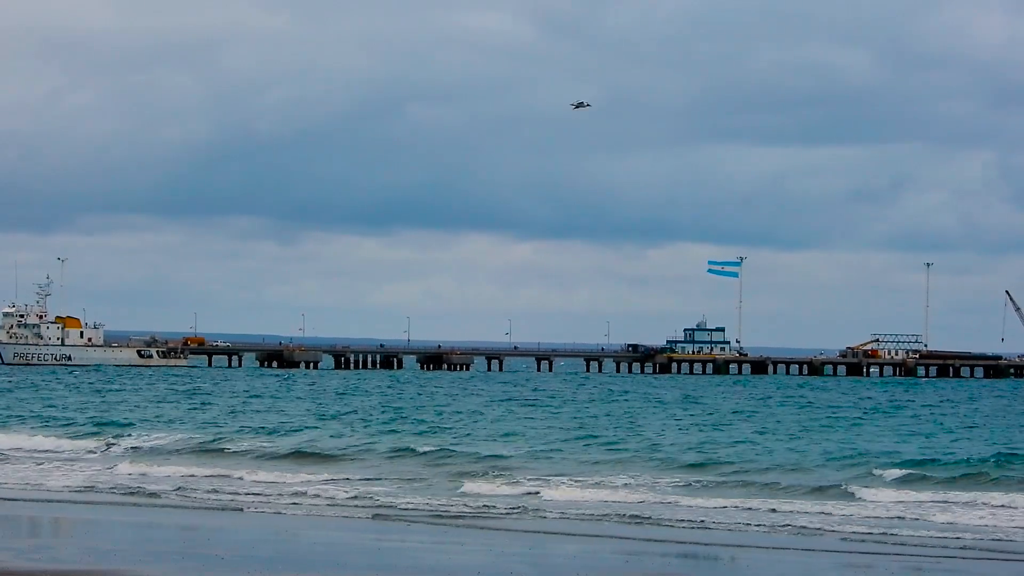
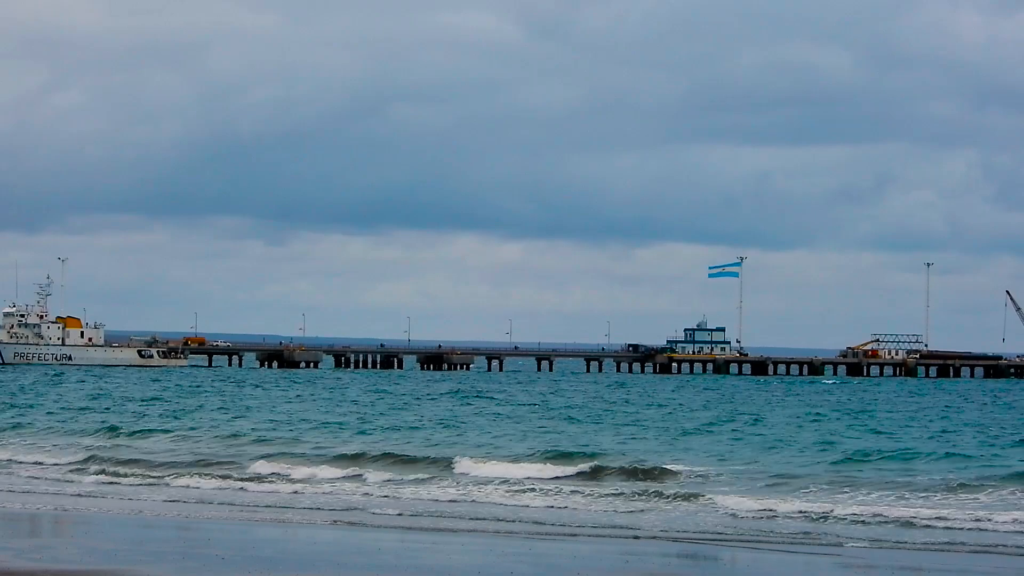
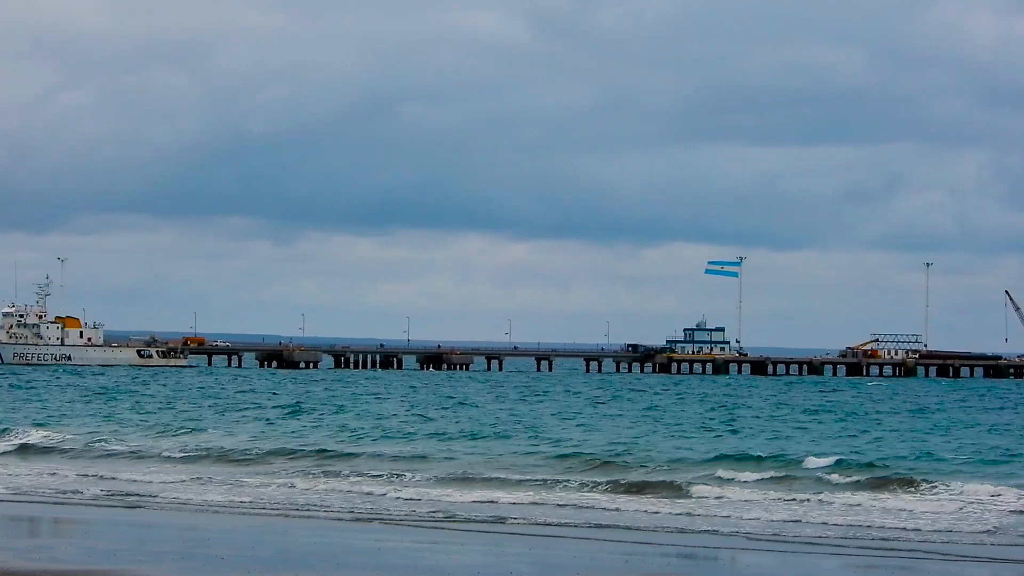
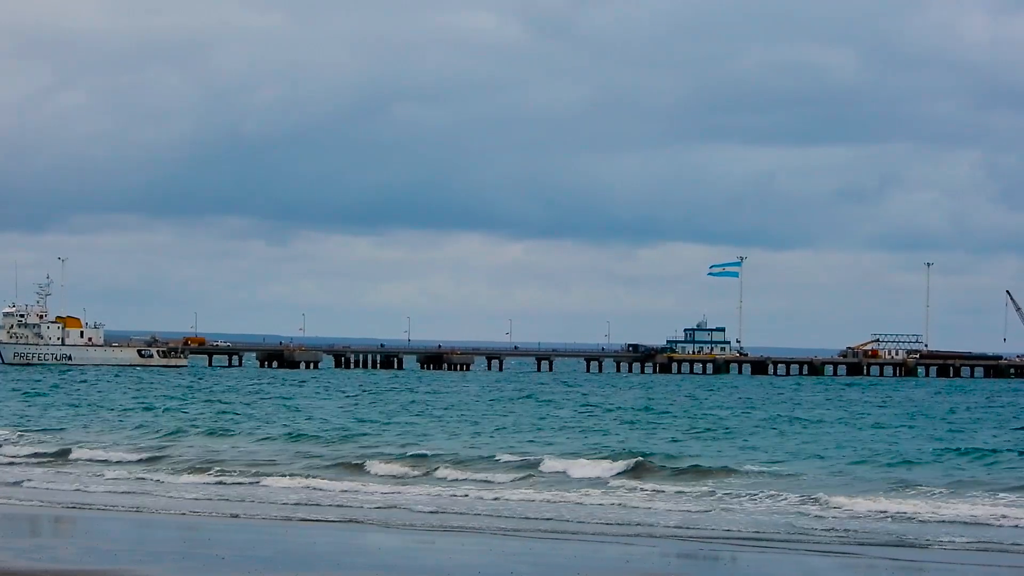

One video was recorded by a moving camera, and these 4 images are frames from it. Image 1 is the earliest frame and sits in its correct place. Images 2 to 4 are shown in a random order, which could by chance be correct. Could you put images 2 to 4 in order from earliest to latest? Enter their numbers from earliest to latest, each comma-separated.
3, 4, 2
